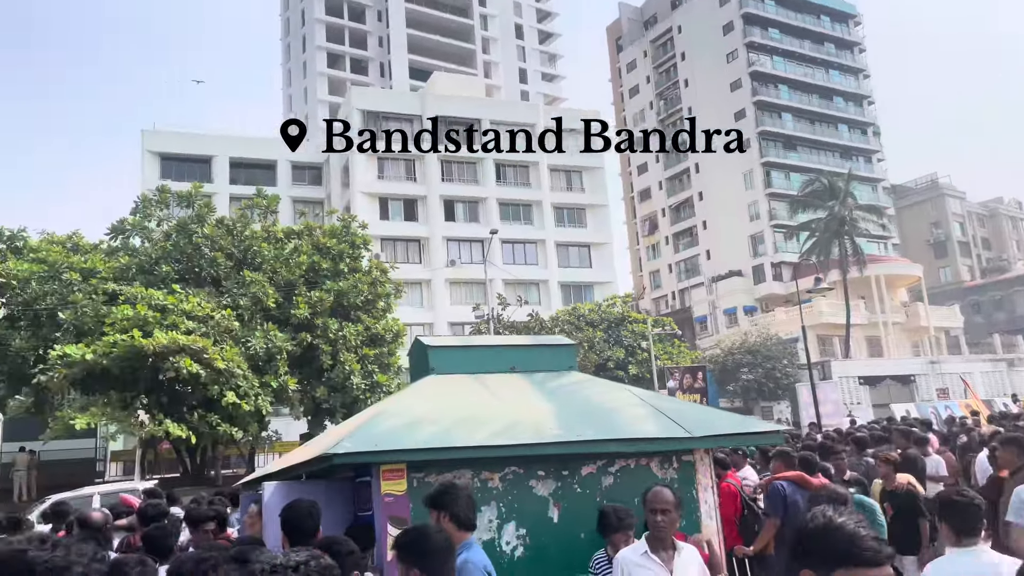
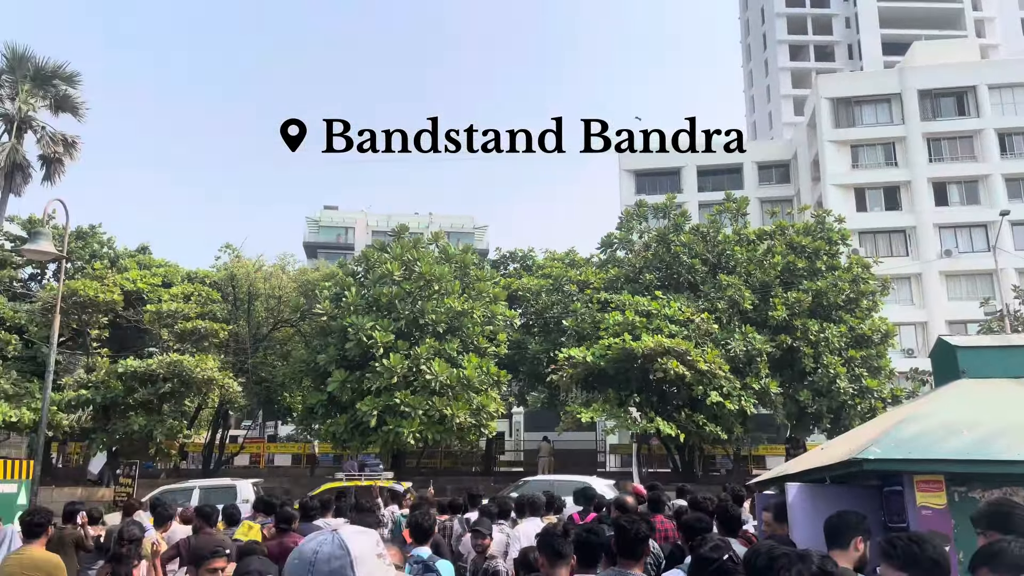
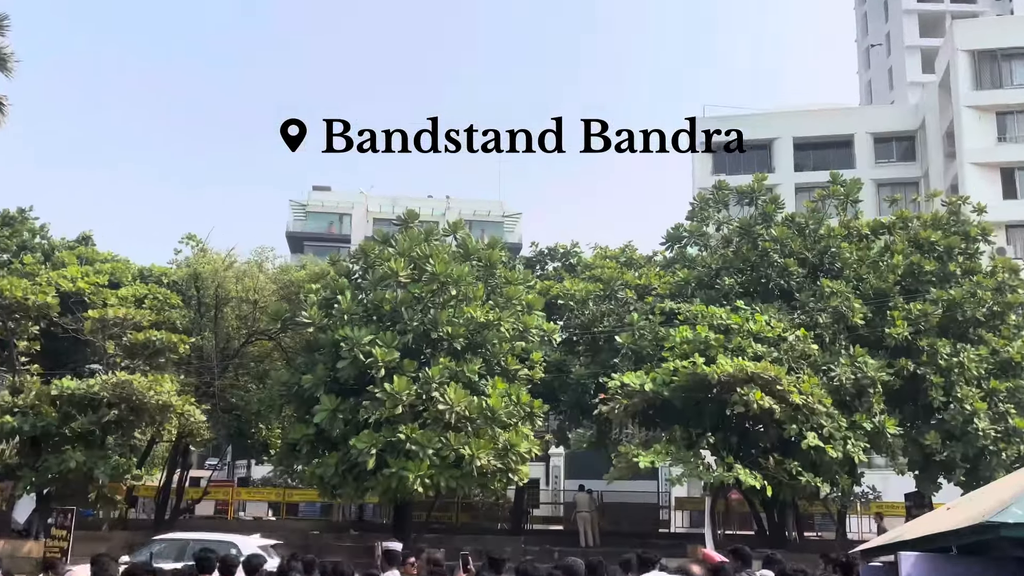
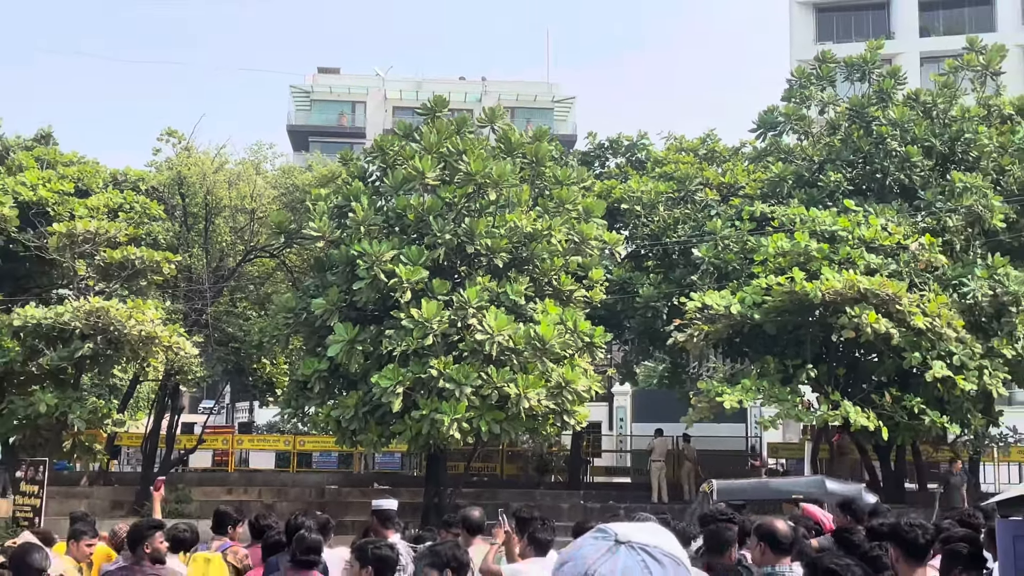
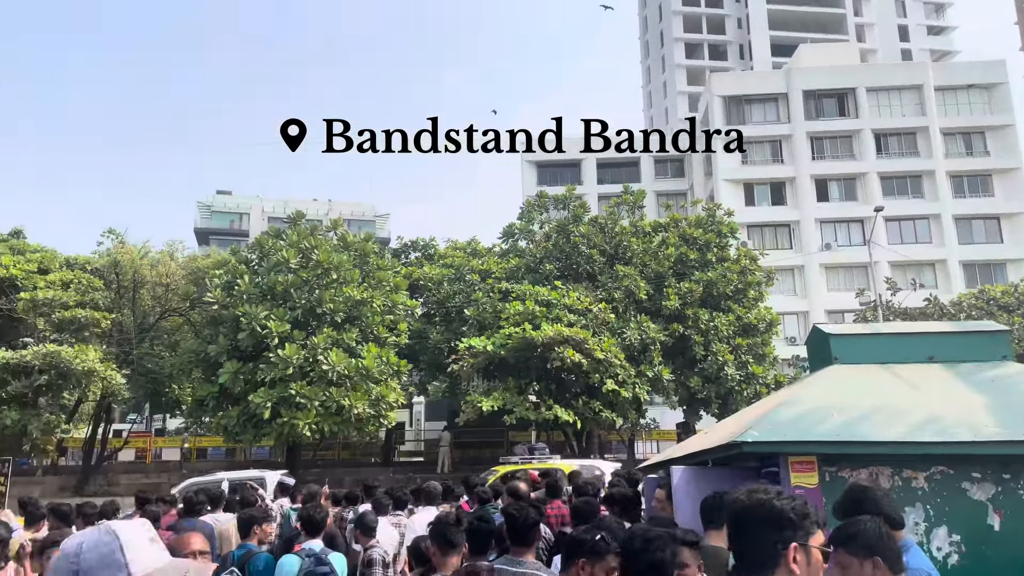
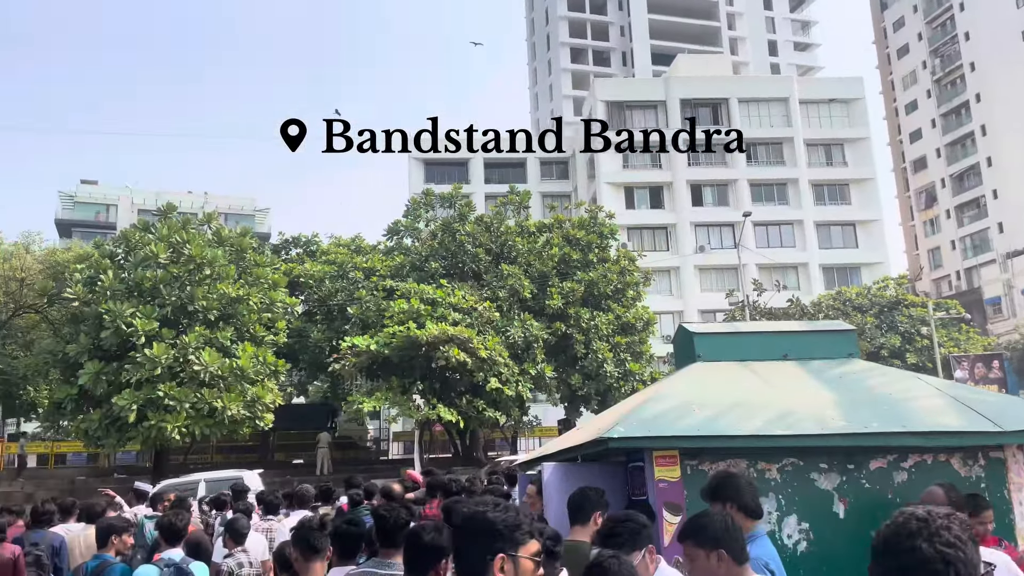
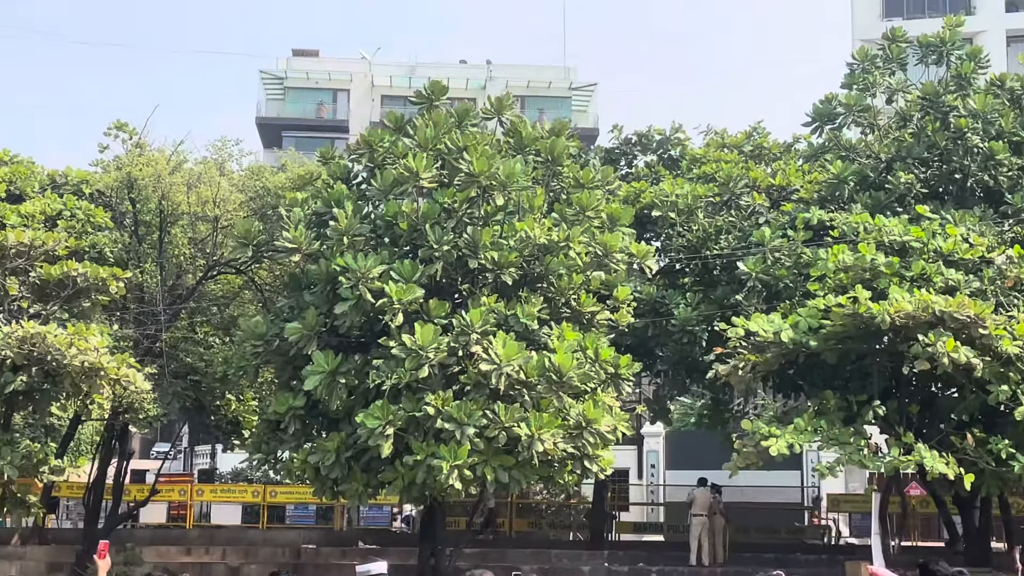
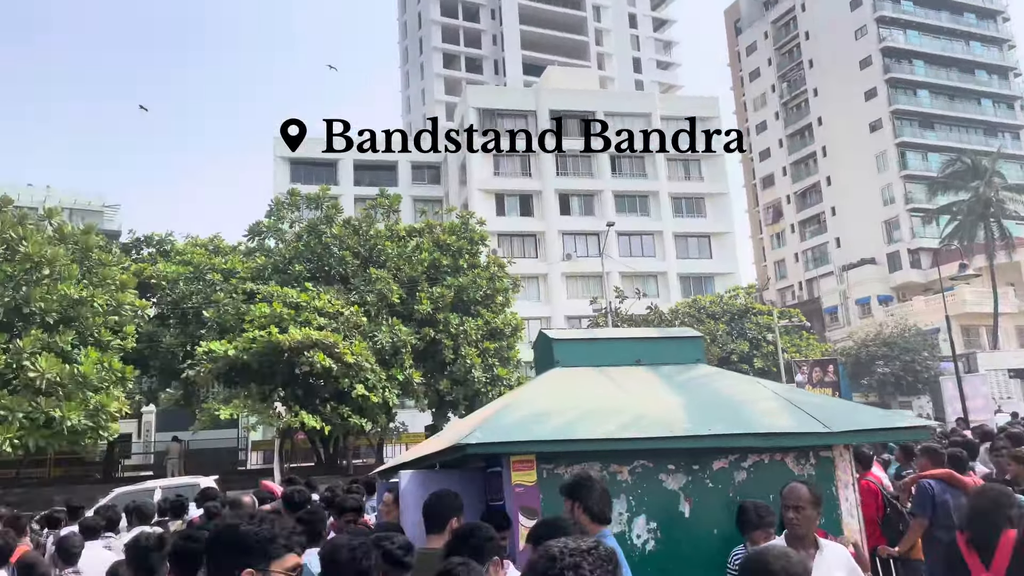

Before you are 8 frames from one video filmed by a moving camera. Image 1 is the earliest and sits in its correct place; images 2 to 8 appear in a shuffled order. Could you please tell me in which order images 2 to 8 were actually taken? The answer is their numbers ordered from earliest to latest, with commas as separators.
8, 6, 5, 2, 3, 7, 4
